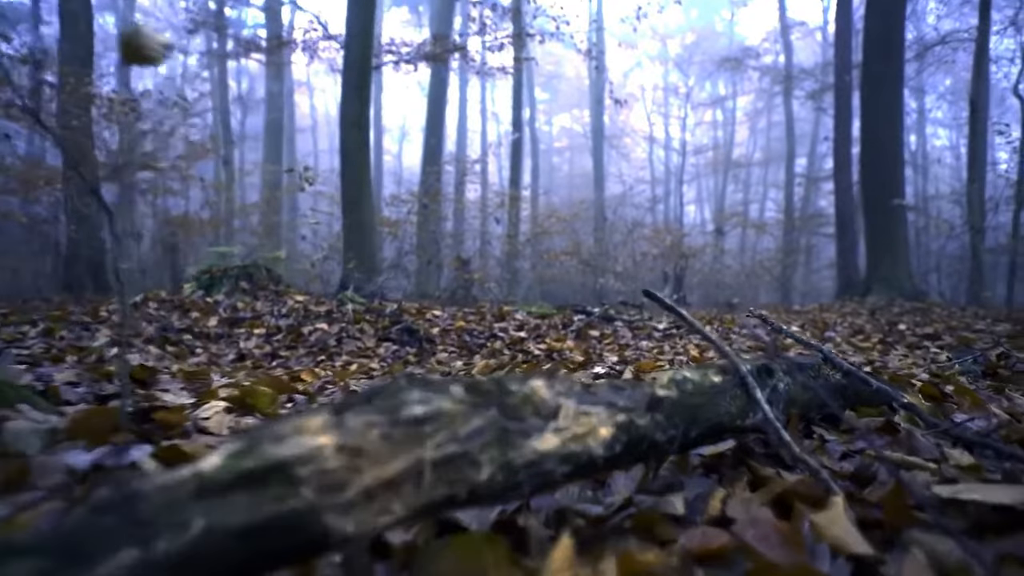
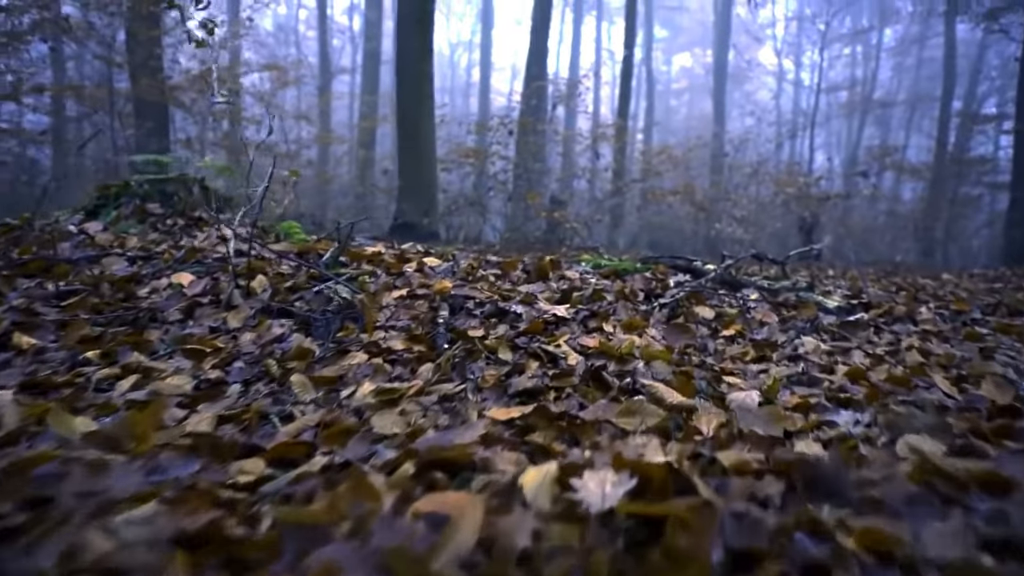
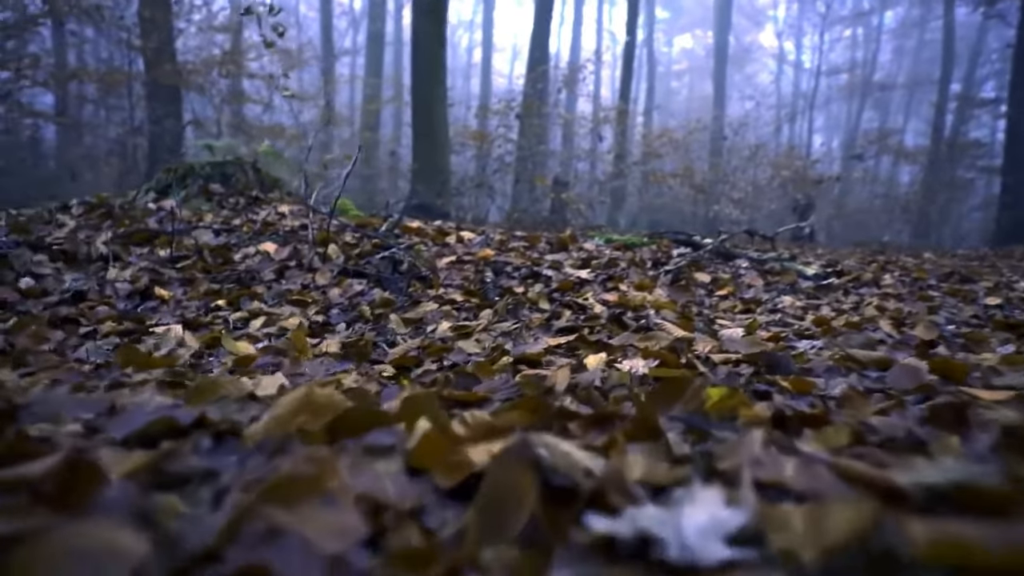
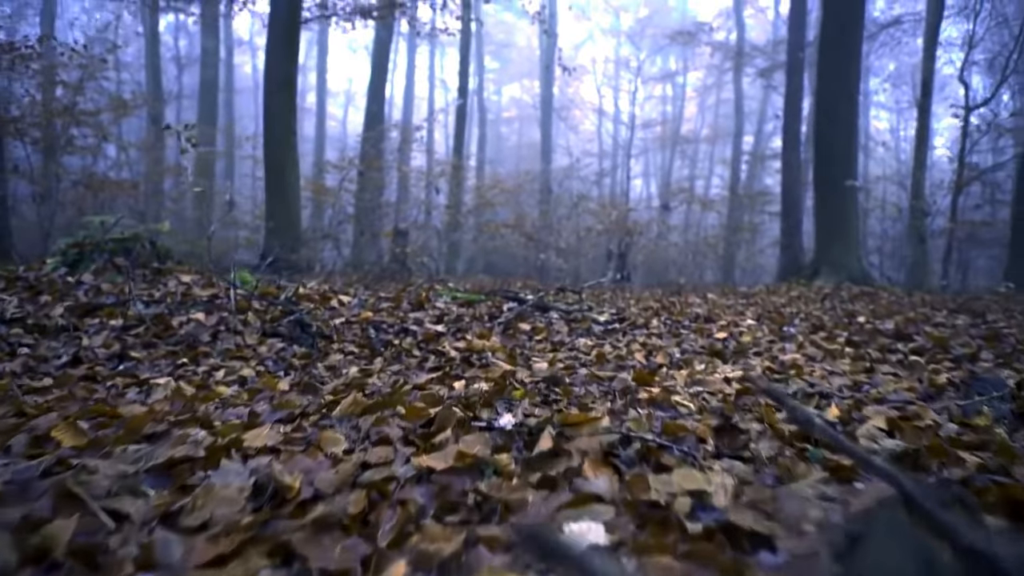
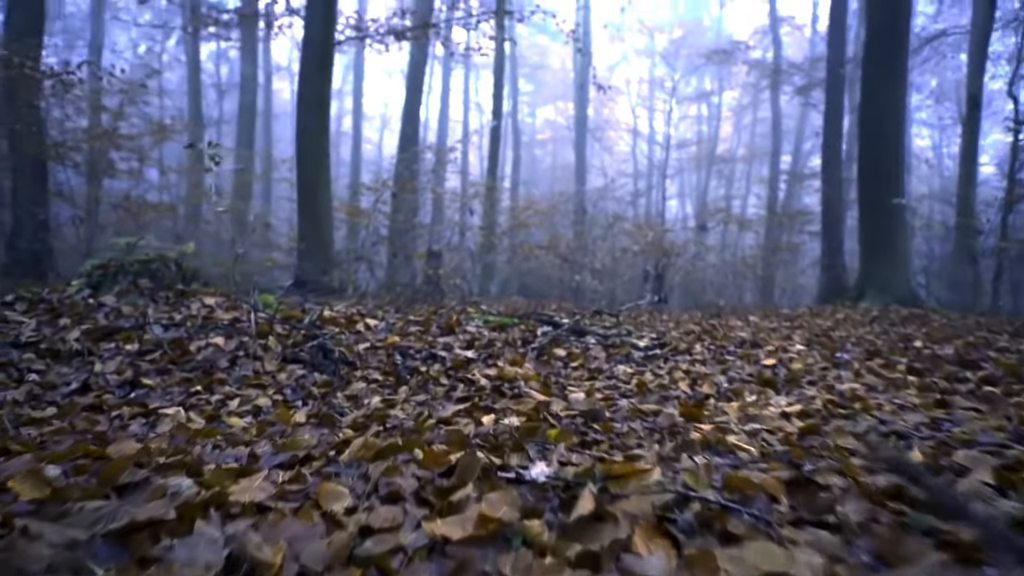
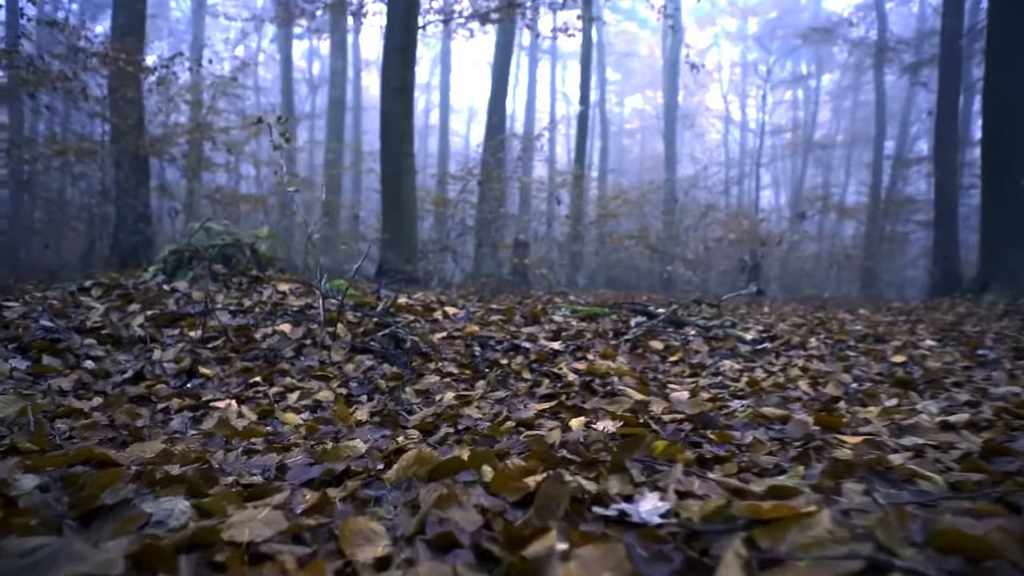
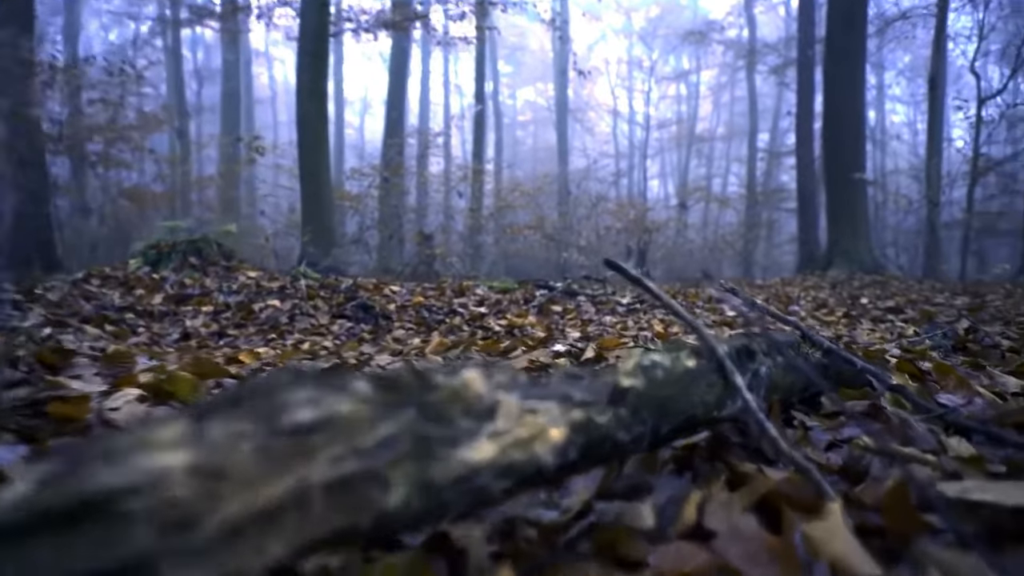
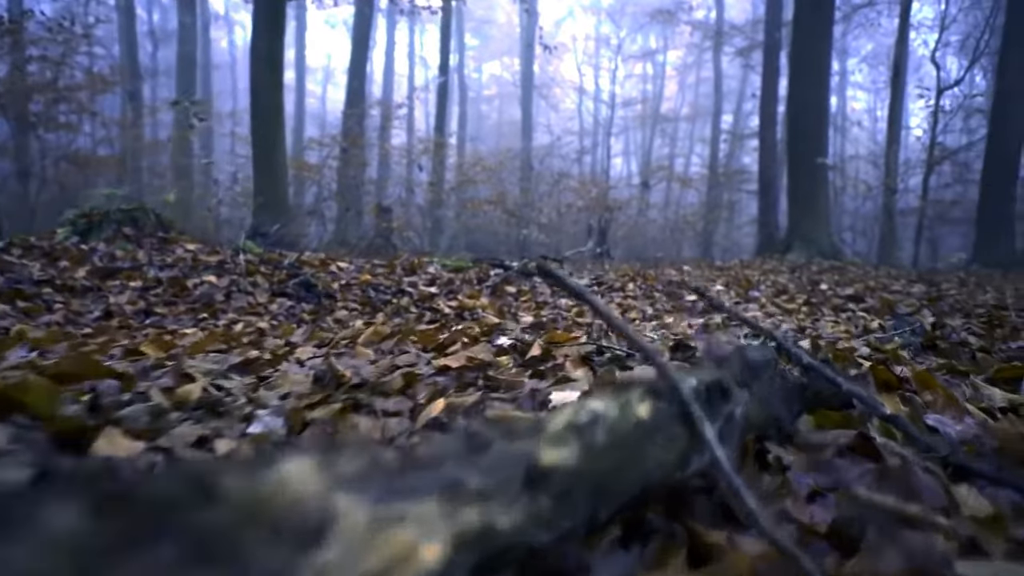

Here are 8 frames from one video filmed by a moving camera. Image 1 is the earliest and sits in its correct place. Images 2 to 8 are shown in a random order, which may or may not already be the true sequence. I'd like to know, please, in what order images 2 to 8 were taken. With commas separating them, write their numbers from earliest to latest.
7, 8, 4, 5, 6, 3, 2
